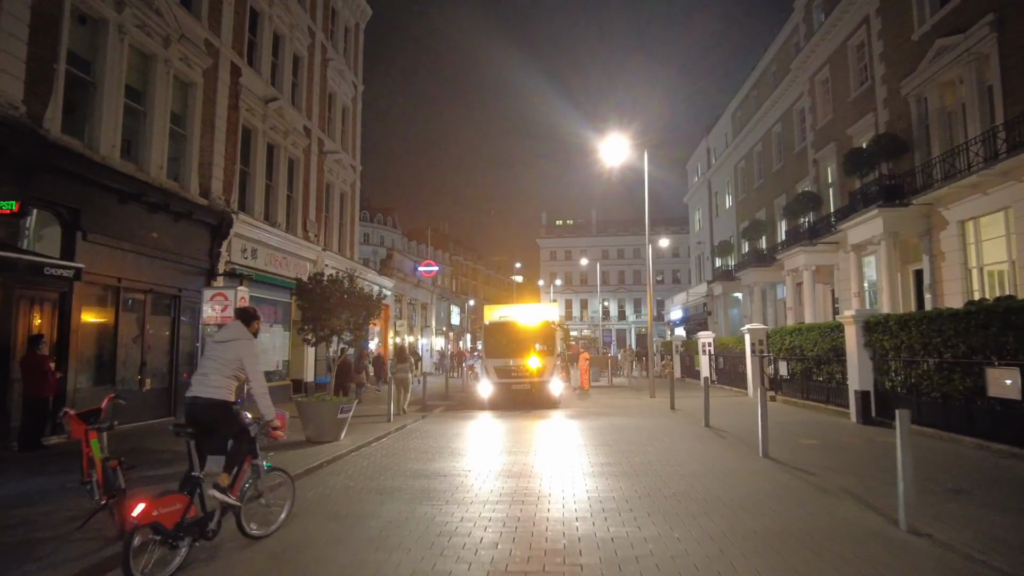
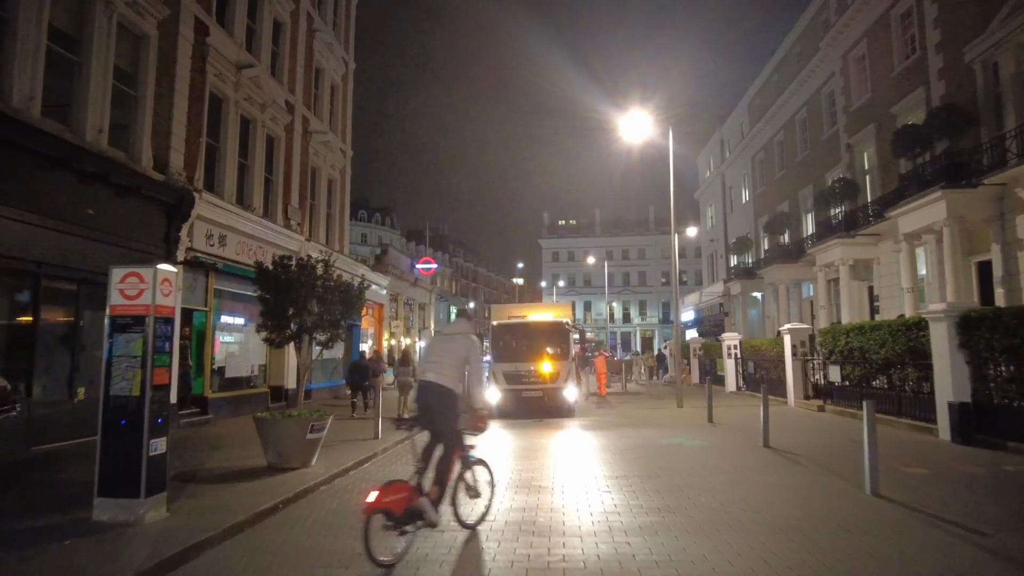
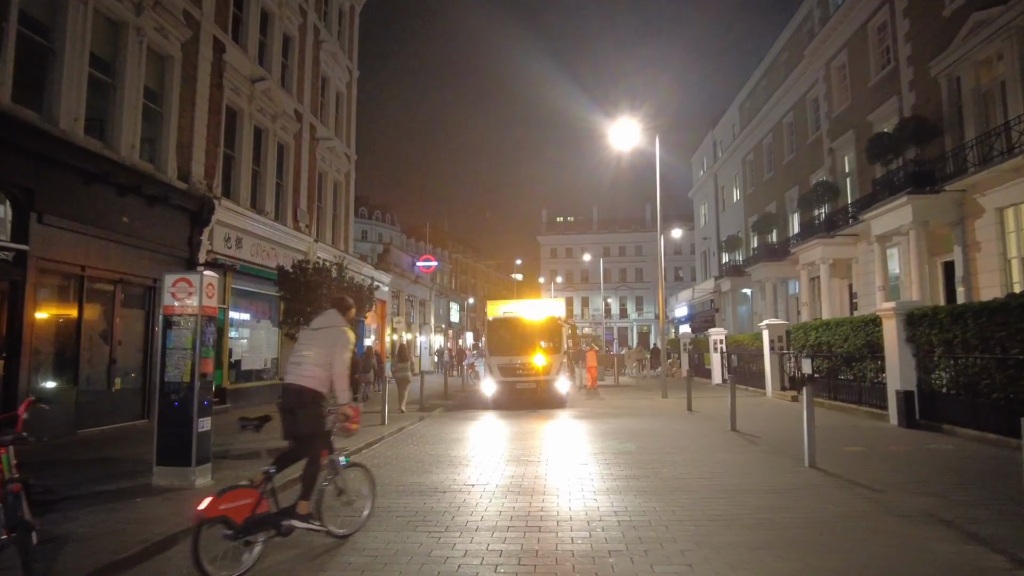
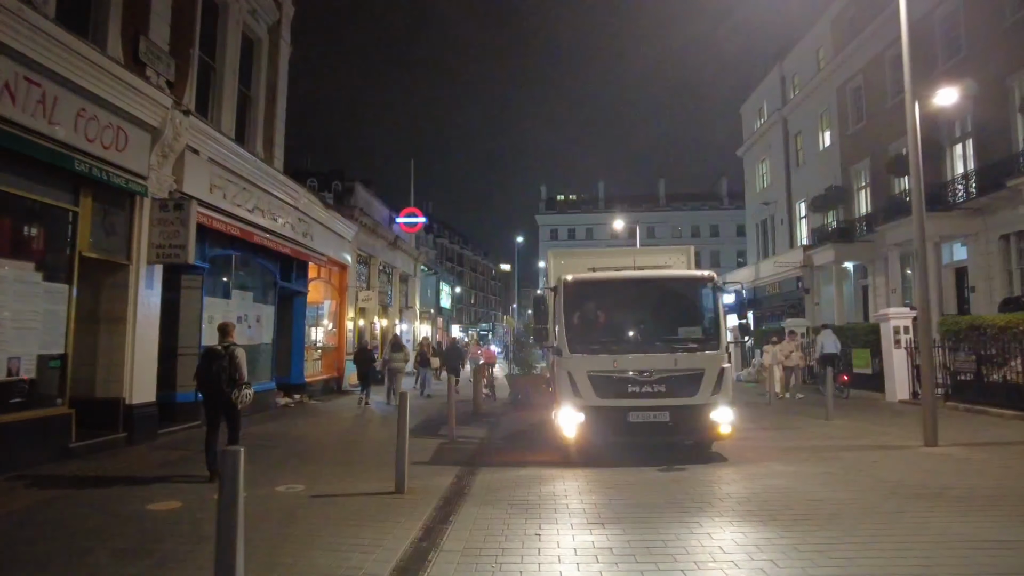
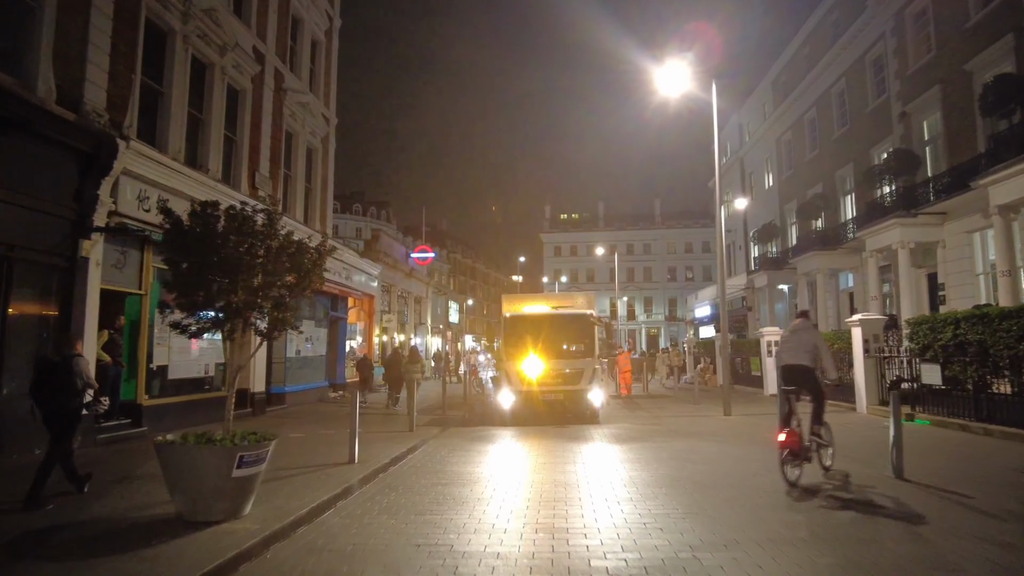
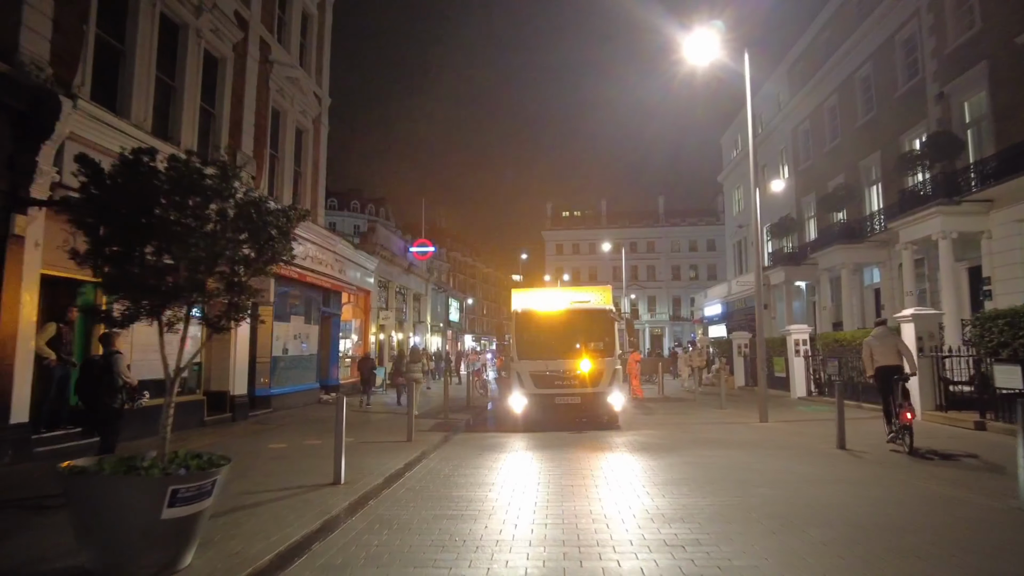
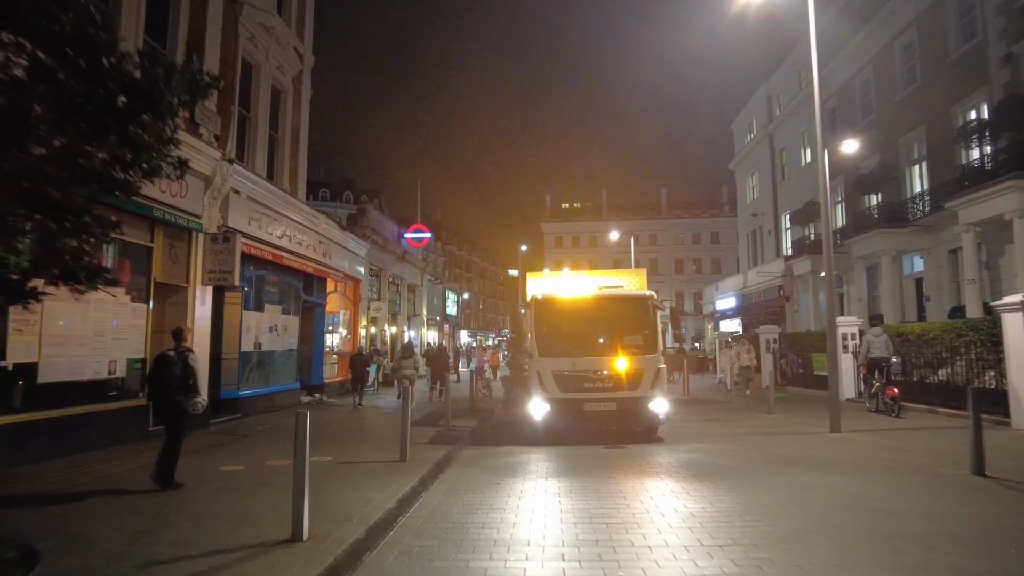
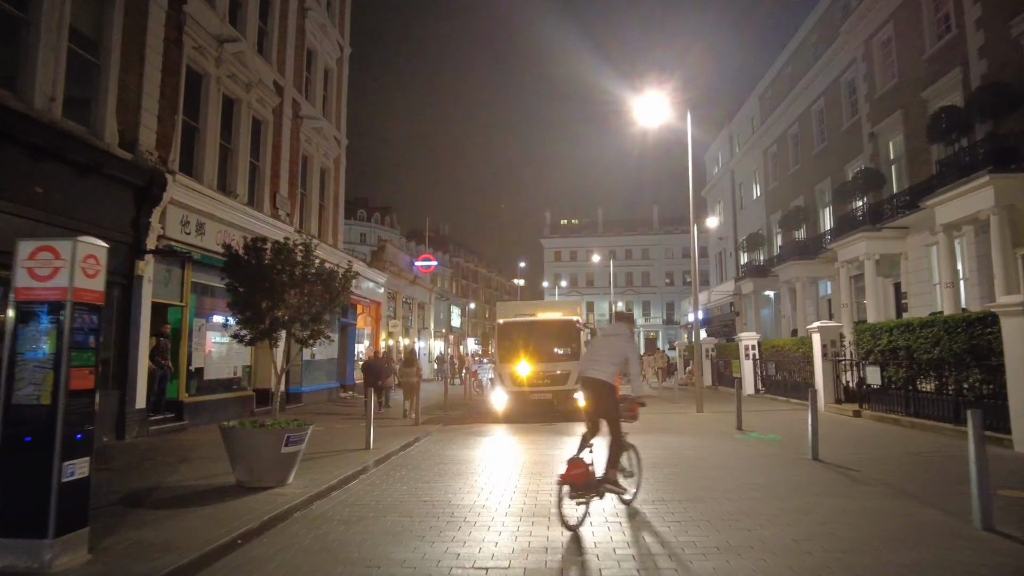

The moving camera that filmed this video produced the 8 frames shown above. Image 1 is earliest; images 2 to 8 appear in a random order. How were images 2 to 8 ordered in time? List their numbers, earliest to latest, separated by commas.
3, 2, 8, 5, 6, 7, 4
